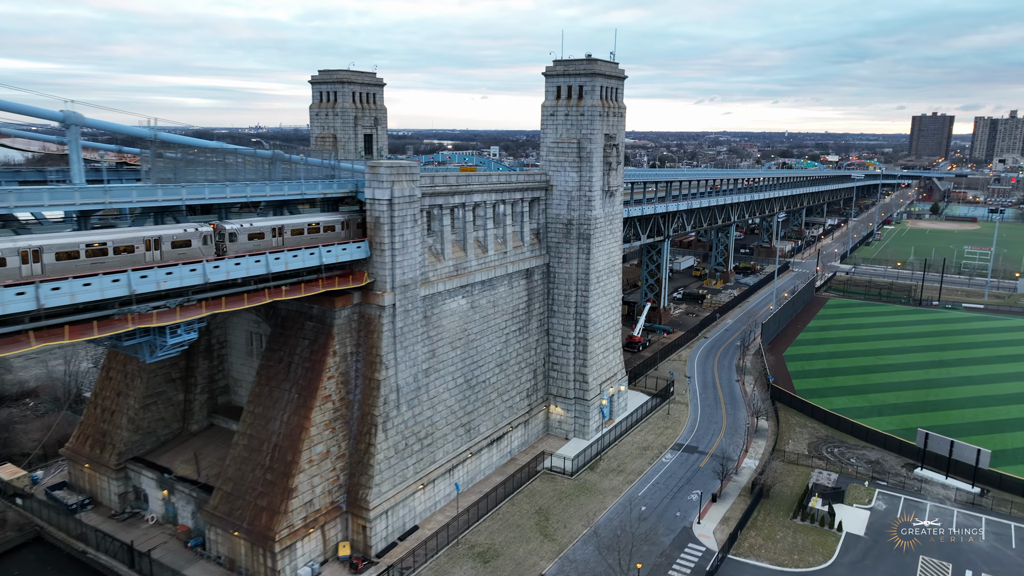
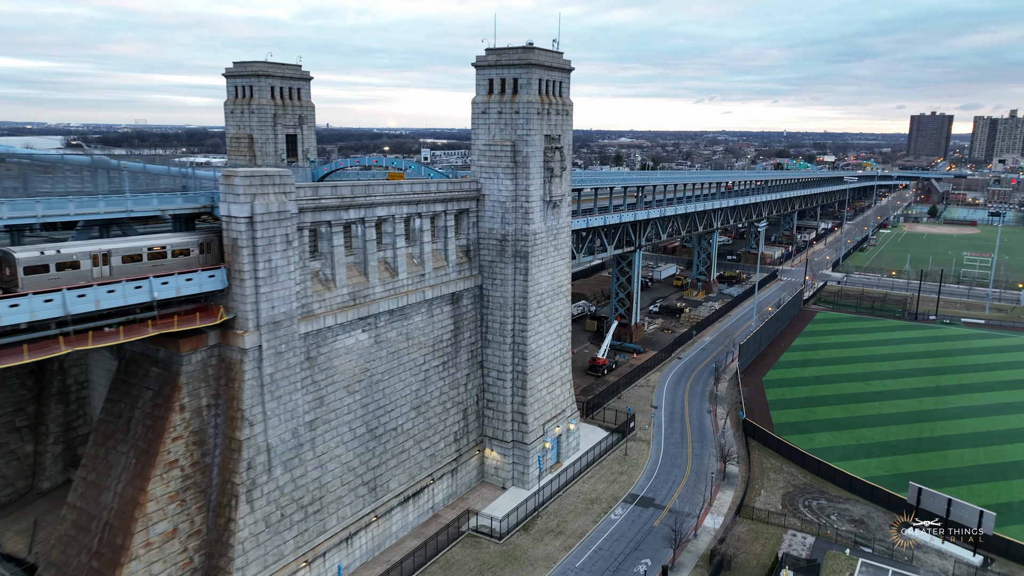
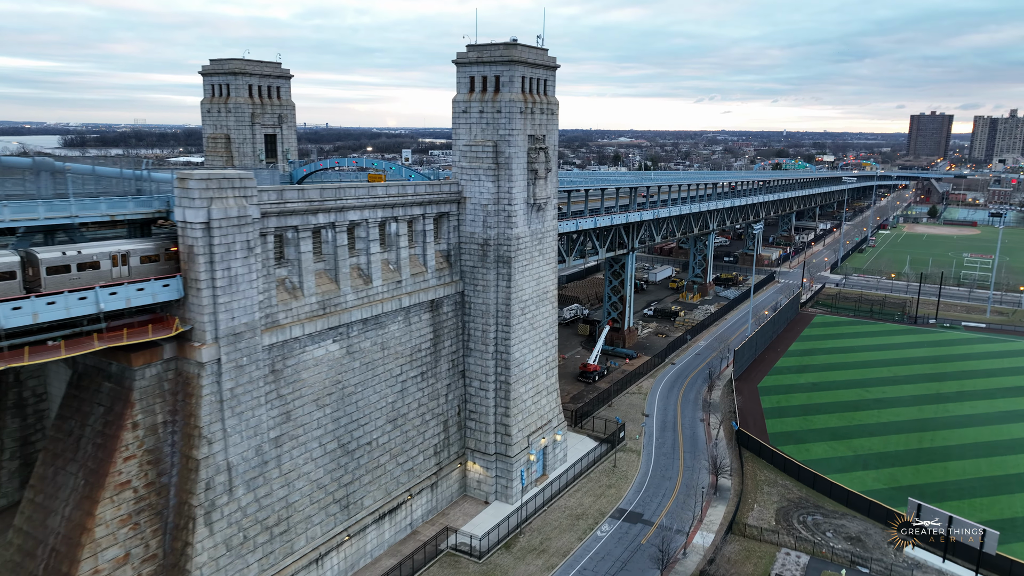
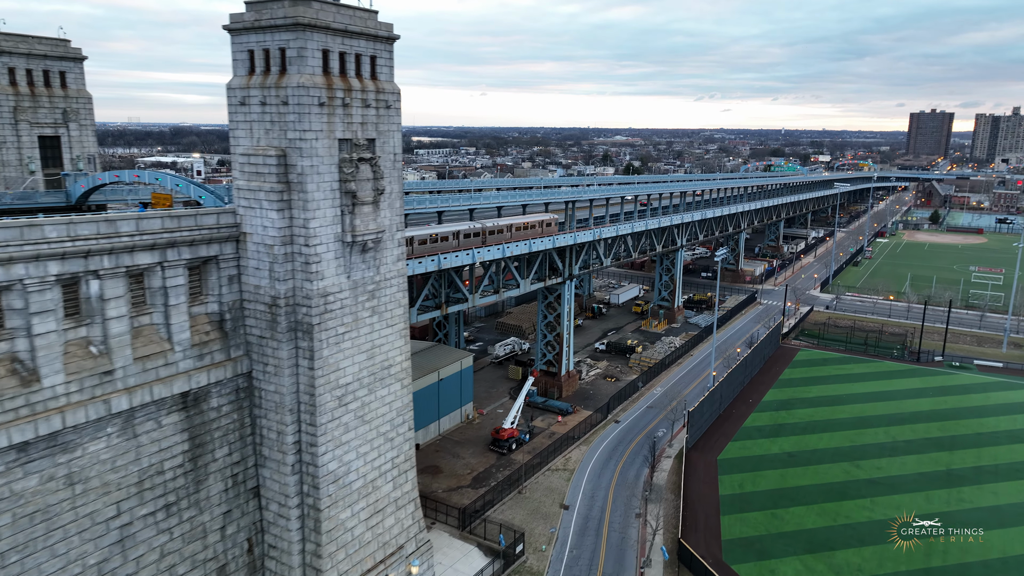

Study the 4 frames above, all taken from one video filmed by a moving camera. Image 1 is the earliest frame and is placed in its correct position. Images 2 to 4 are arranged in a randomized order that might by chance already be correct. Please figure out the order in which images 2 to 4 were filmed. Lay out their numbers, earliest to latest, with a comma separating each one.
2, 3, 4
